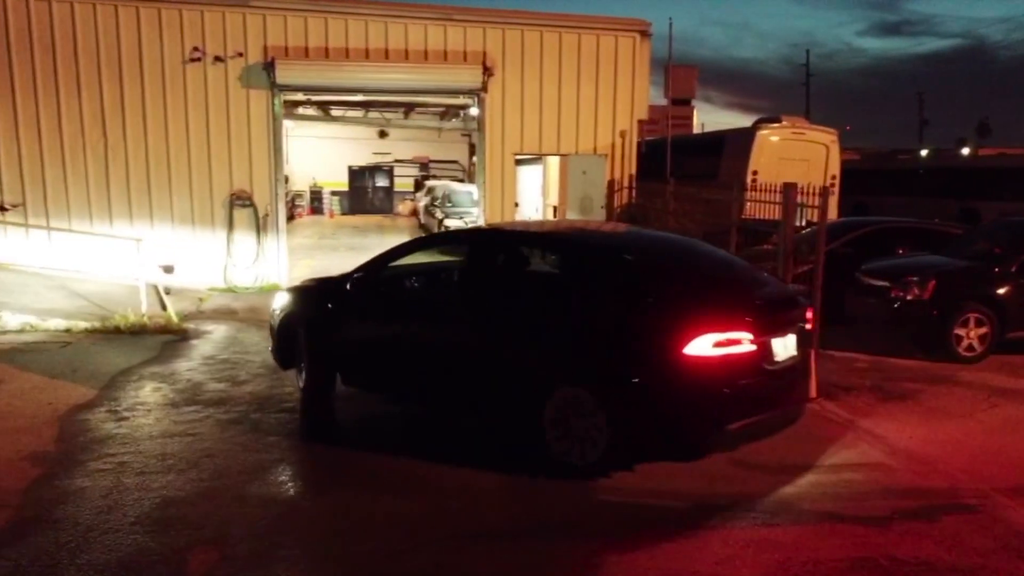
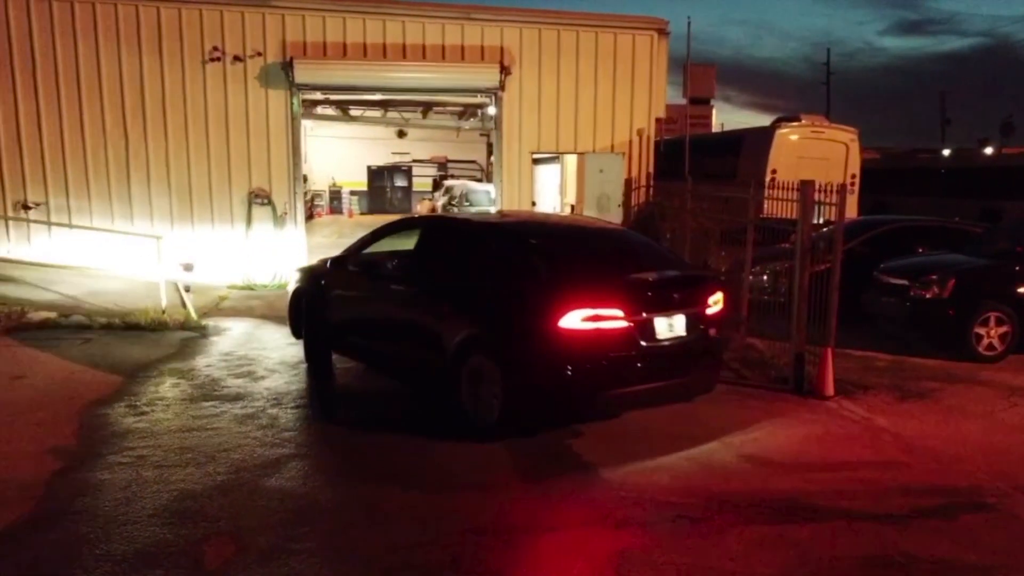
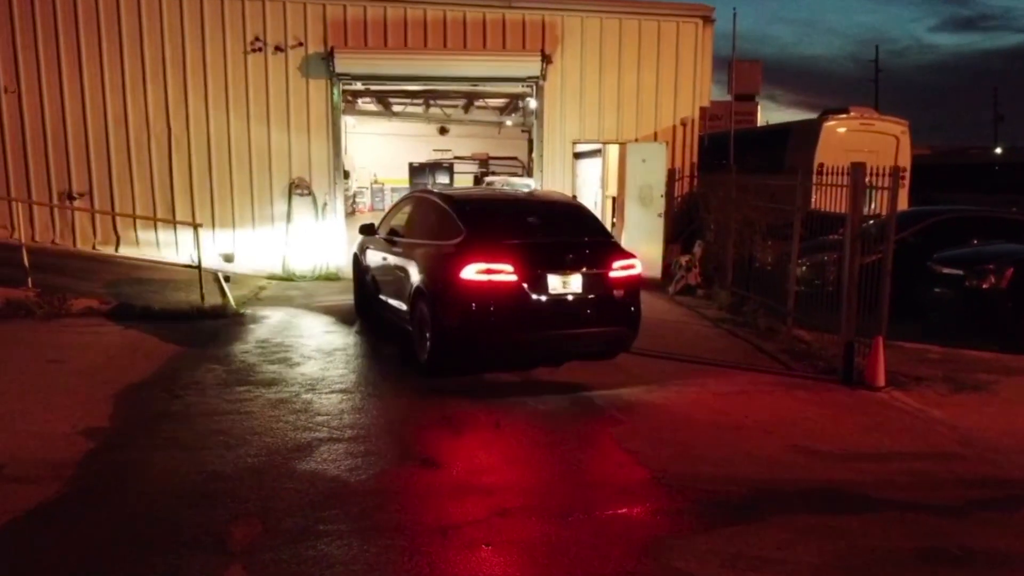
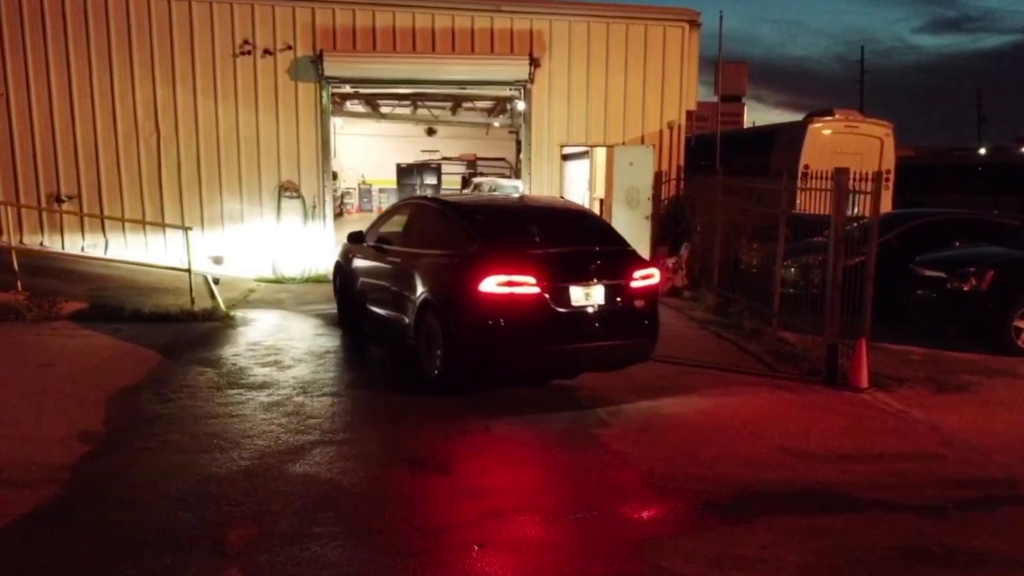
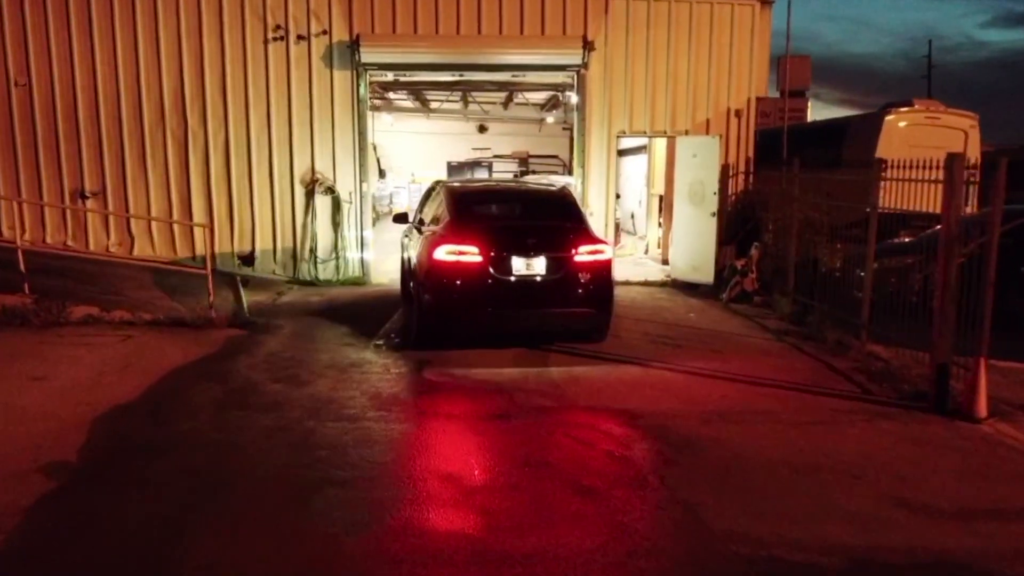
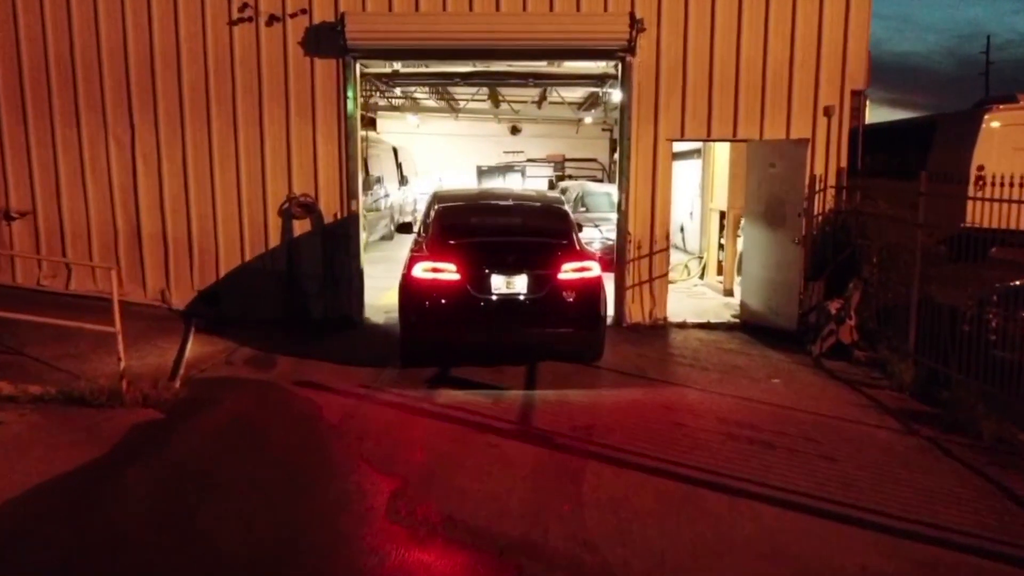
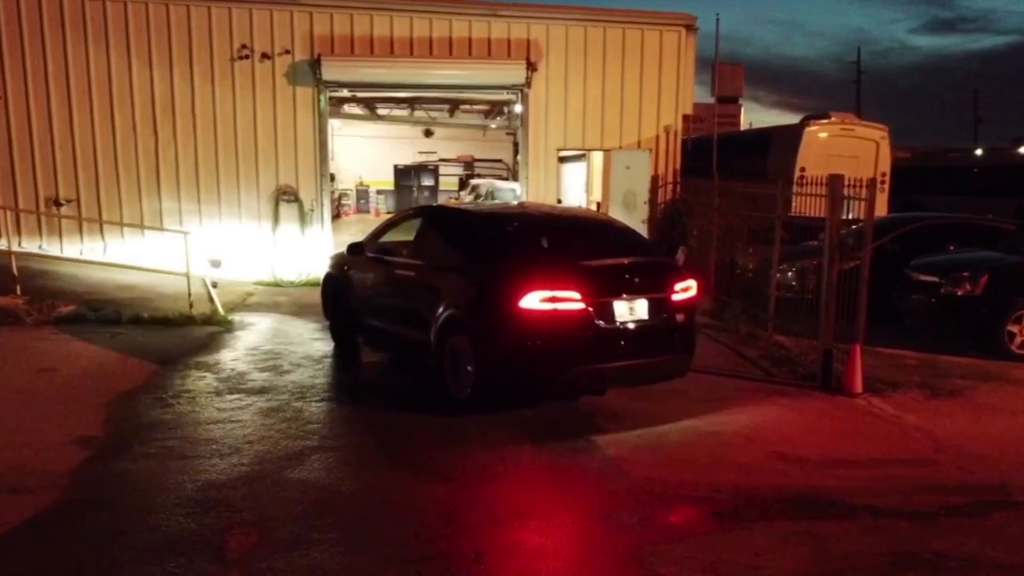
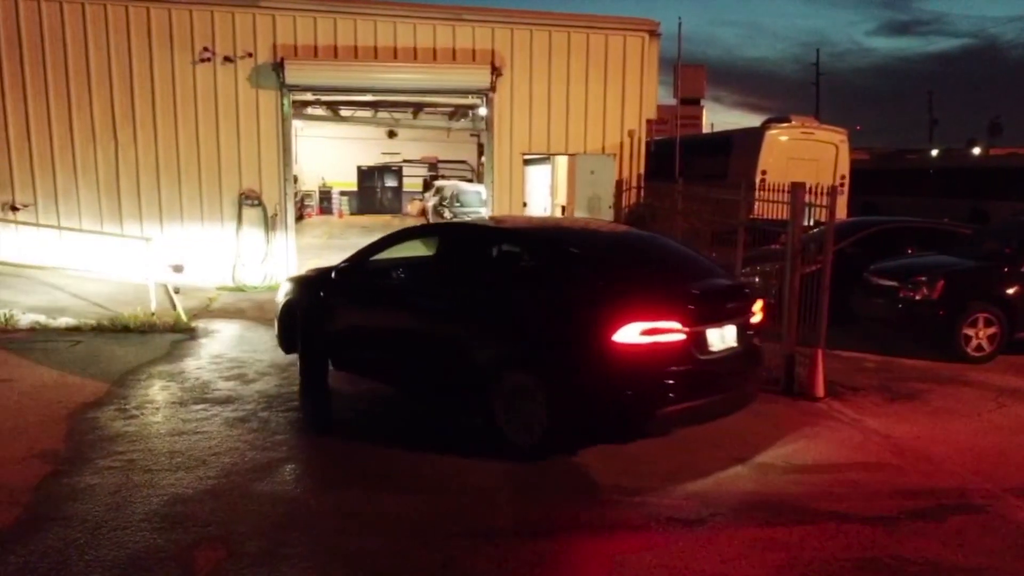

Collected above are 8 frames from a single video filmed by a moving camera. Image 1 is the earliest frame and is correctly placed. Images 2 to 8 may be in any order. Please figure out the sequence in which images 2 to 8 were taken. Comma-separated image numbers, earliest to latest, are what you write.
8, 2, 7, 4, 3, 5, 6
